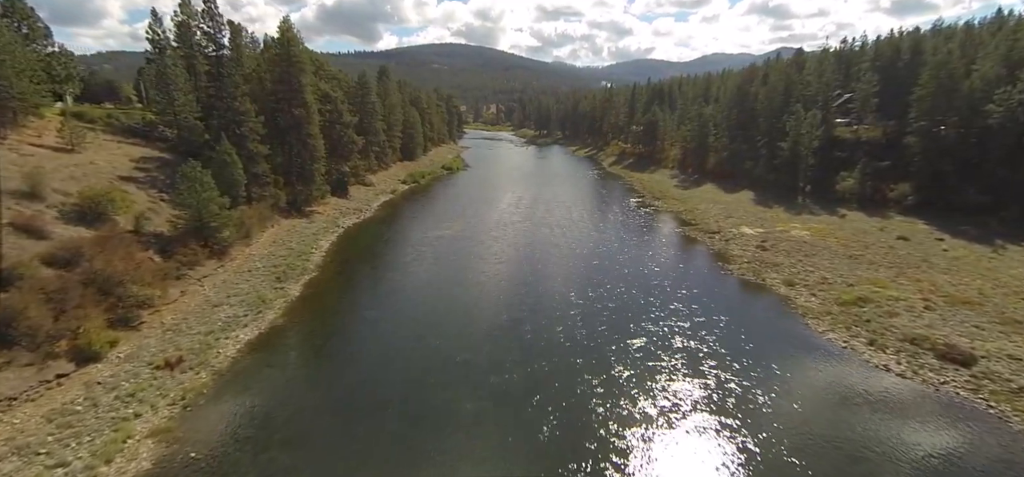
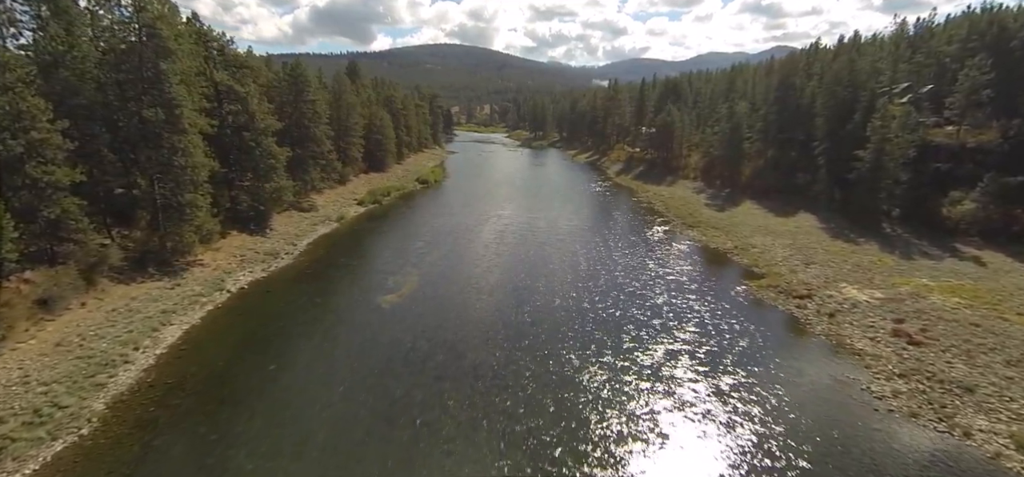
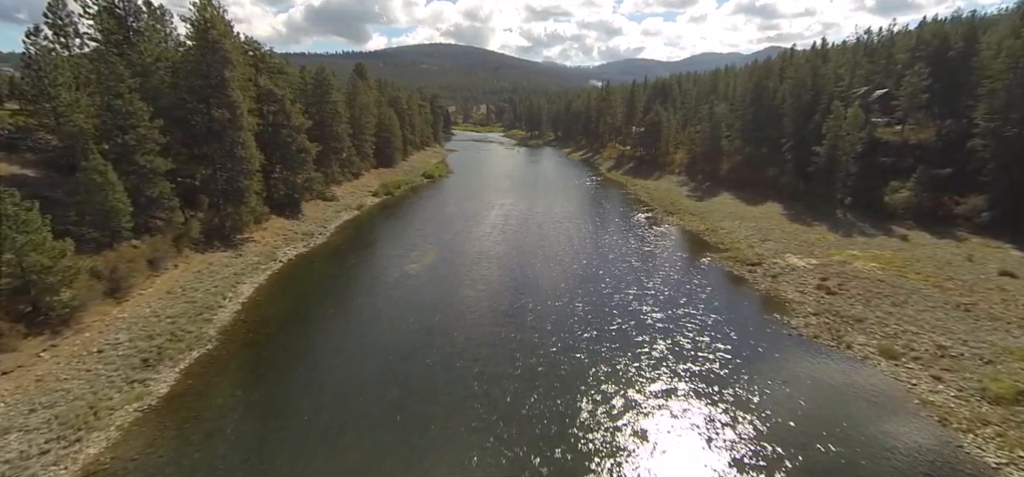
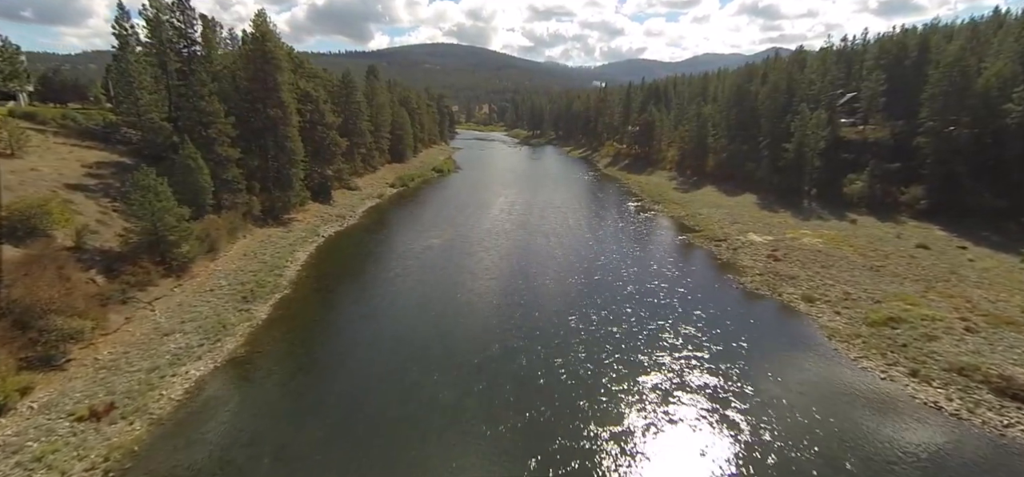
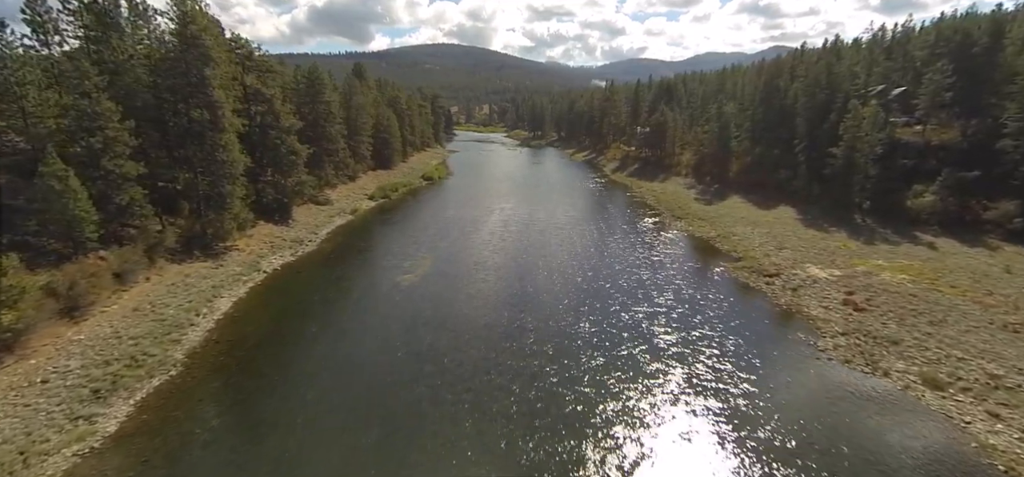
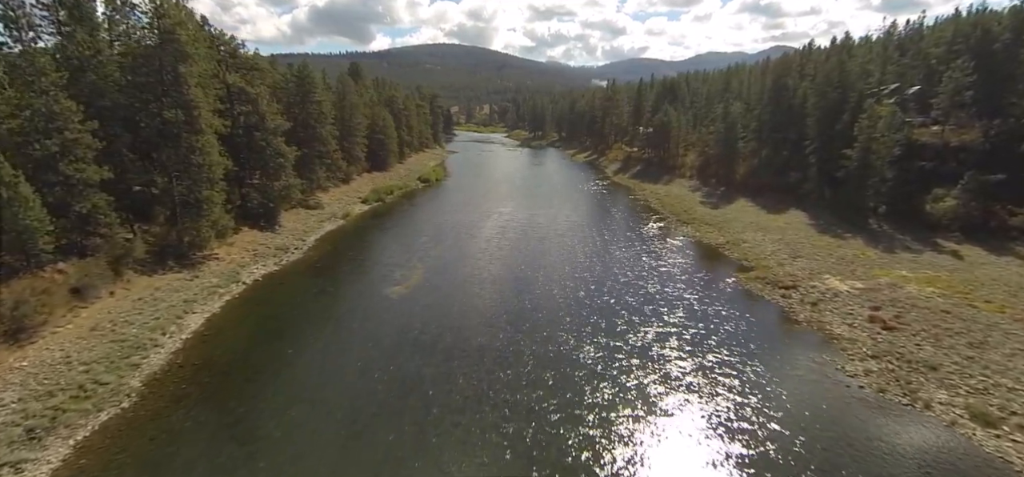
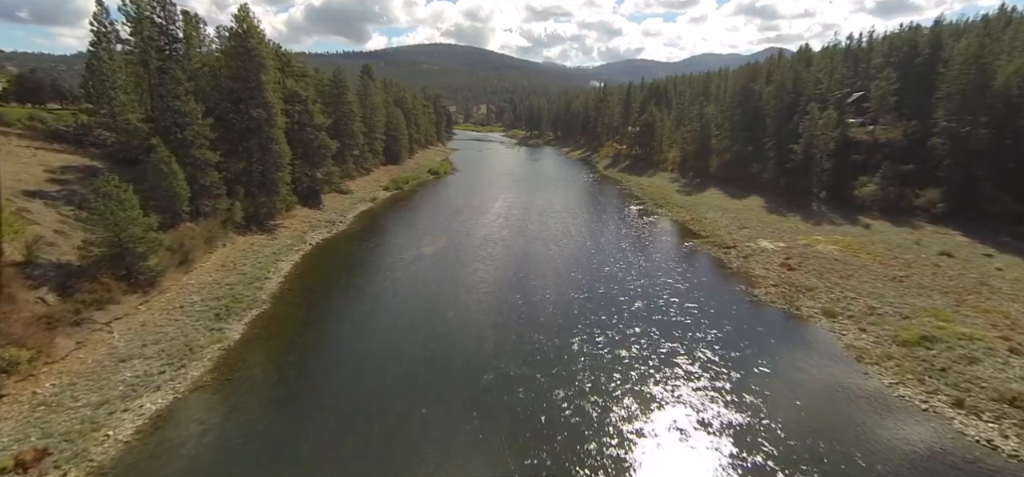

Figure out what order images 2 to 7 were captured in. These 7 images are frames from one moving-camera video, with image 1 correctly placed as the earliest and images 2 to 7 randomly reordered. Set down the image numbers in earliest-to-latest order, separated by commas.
4, 7, 3, 5, 6, 2
